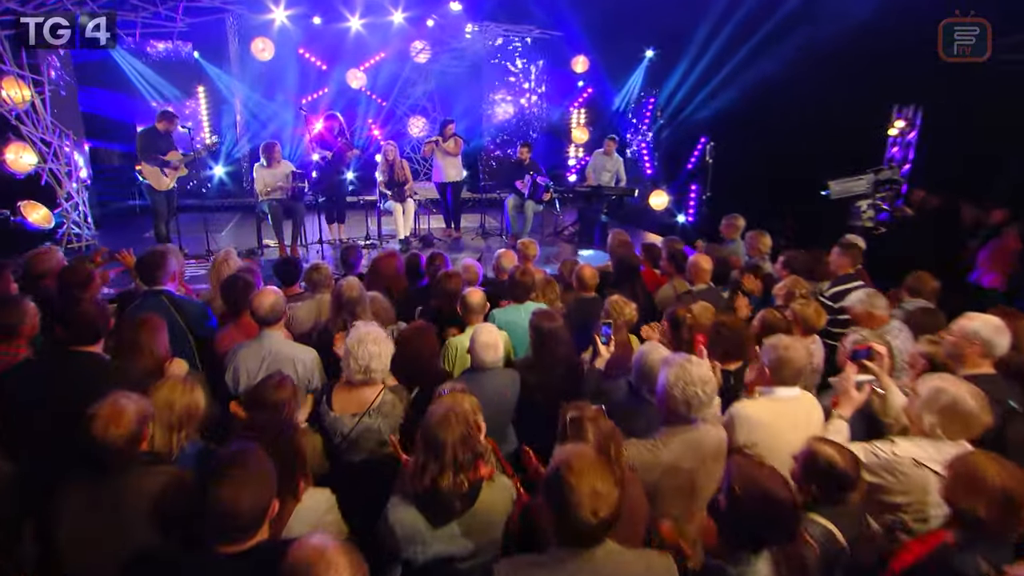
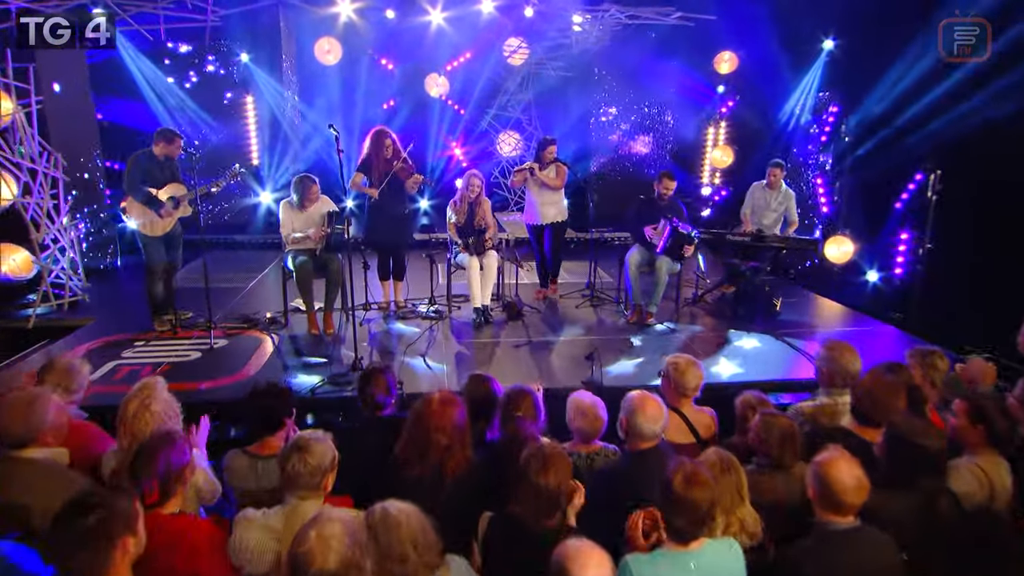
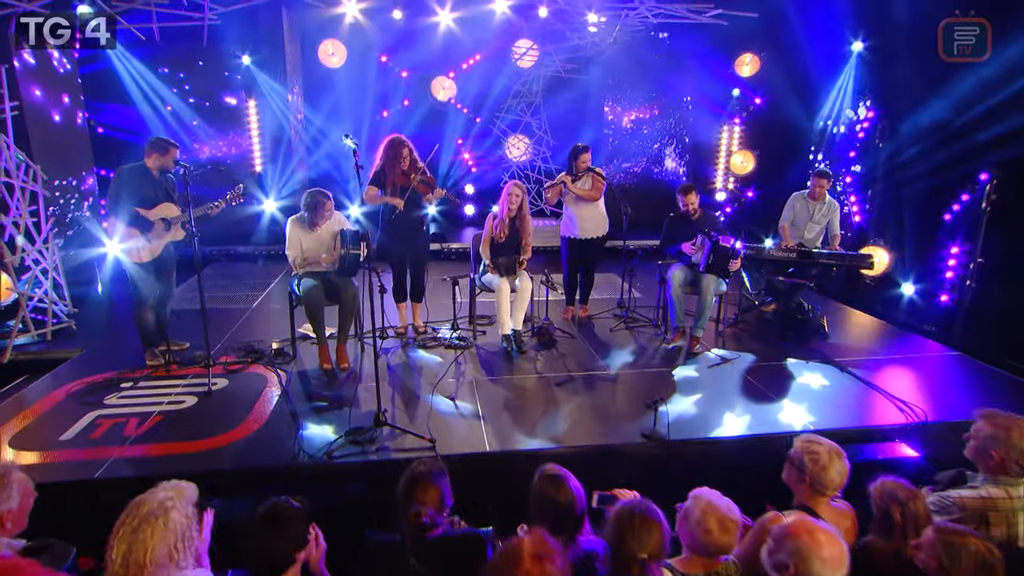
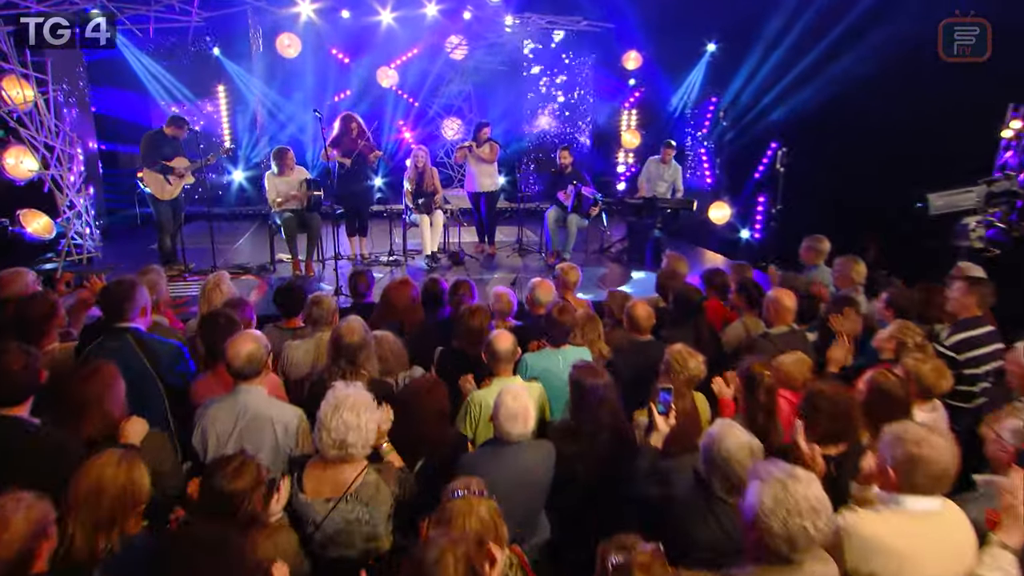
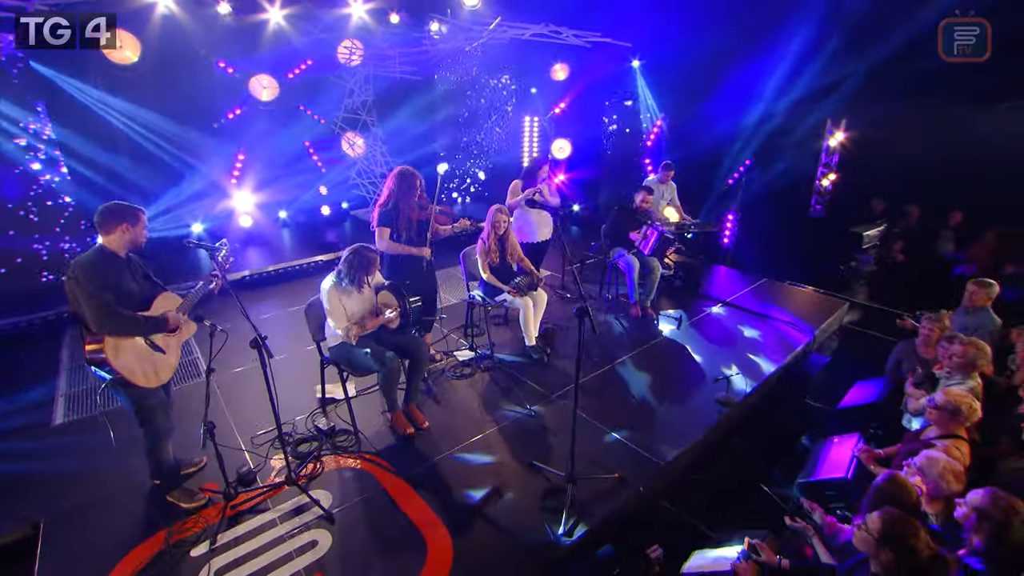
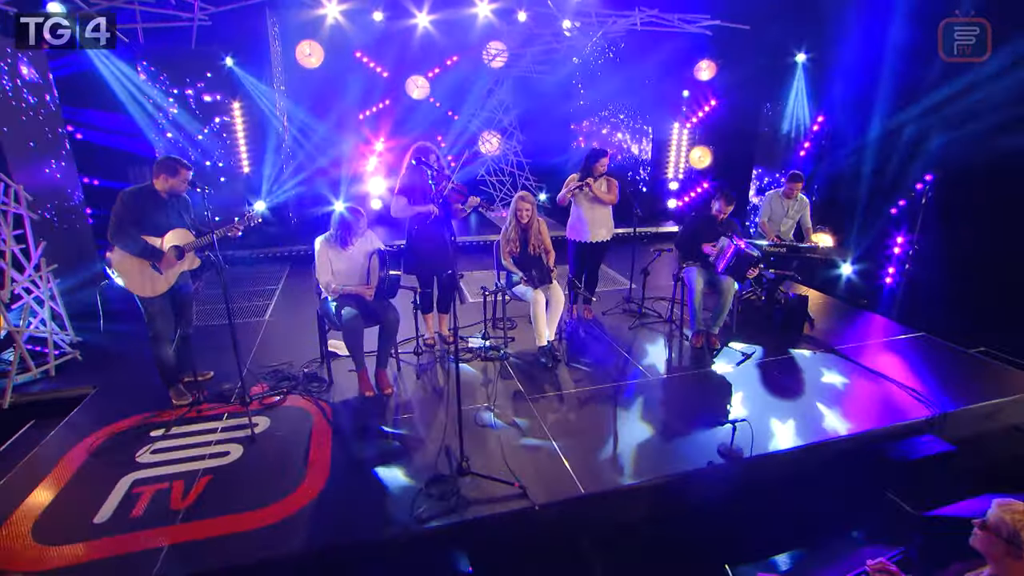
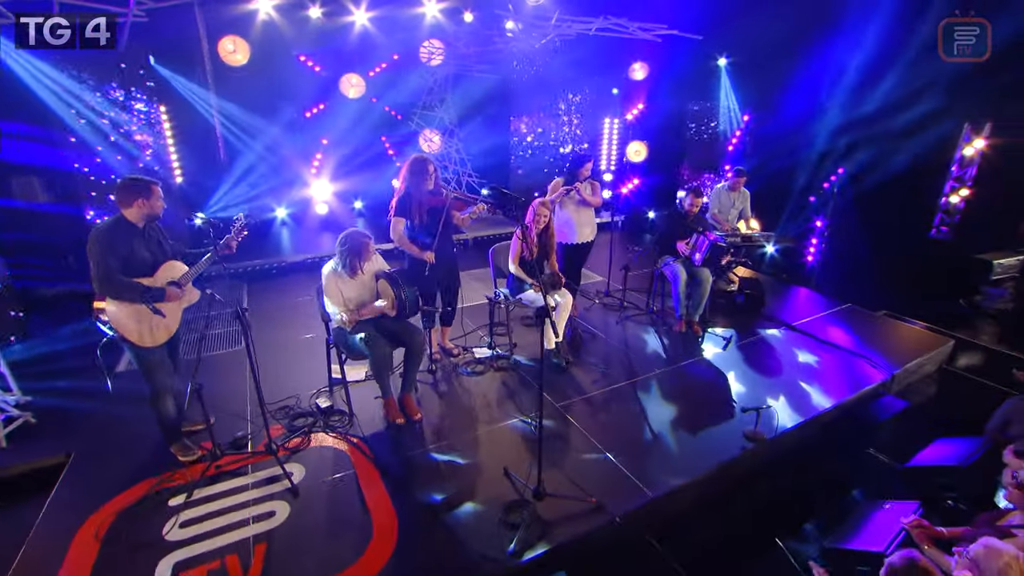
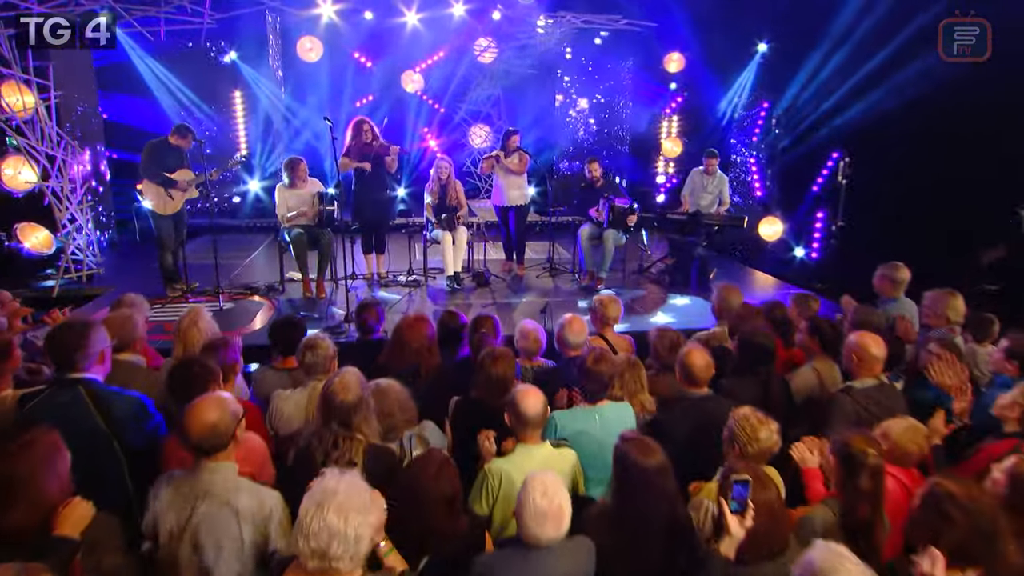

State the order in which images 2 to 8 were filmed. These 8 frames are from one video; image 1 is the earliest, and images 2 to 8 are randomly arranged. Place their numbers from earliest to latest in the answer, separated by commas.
4, 8, 2, 3, 6, 7, 5
